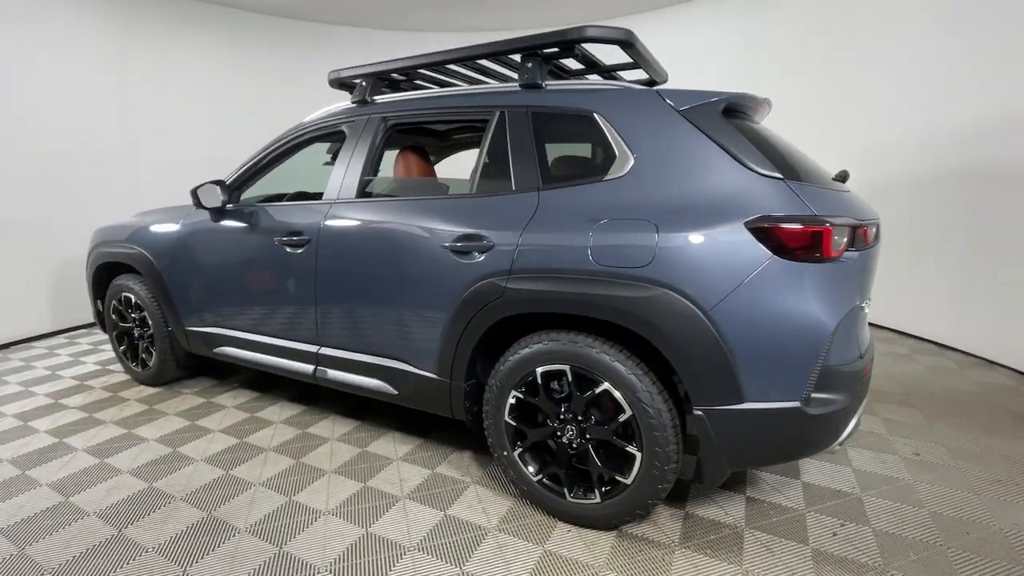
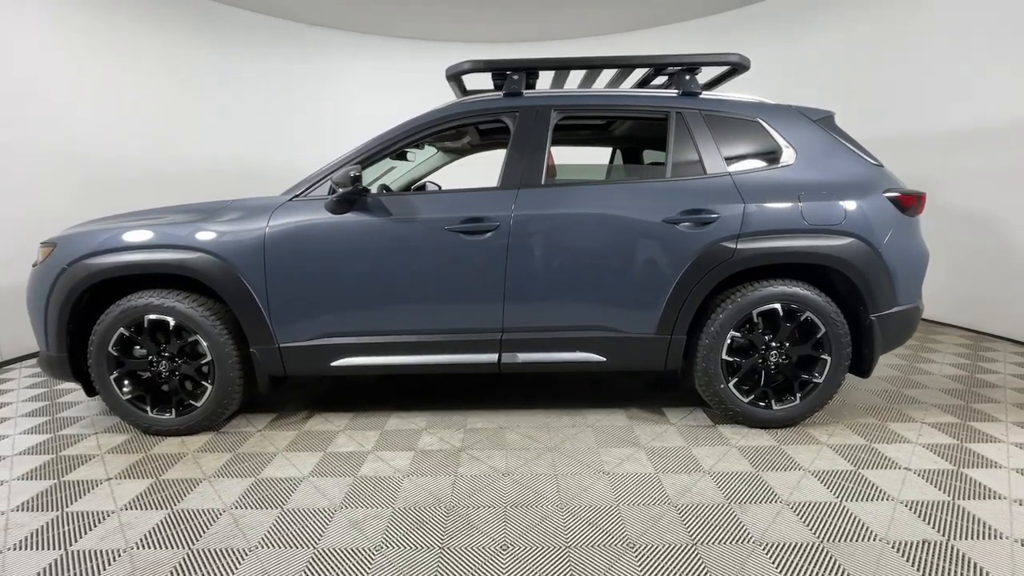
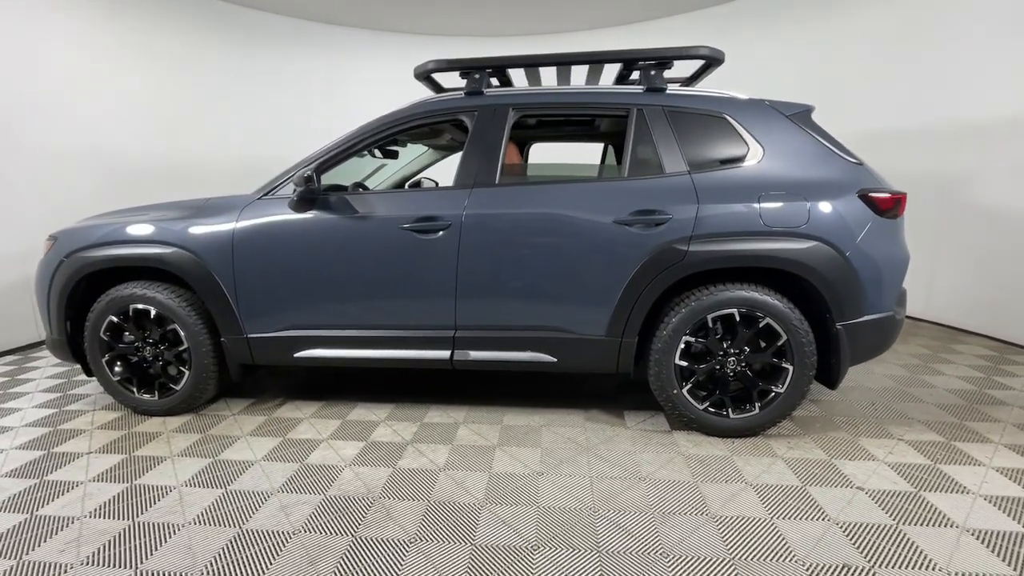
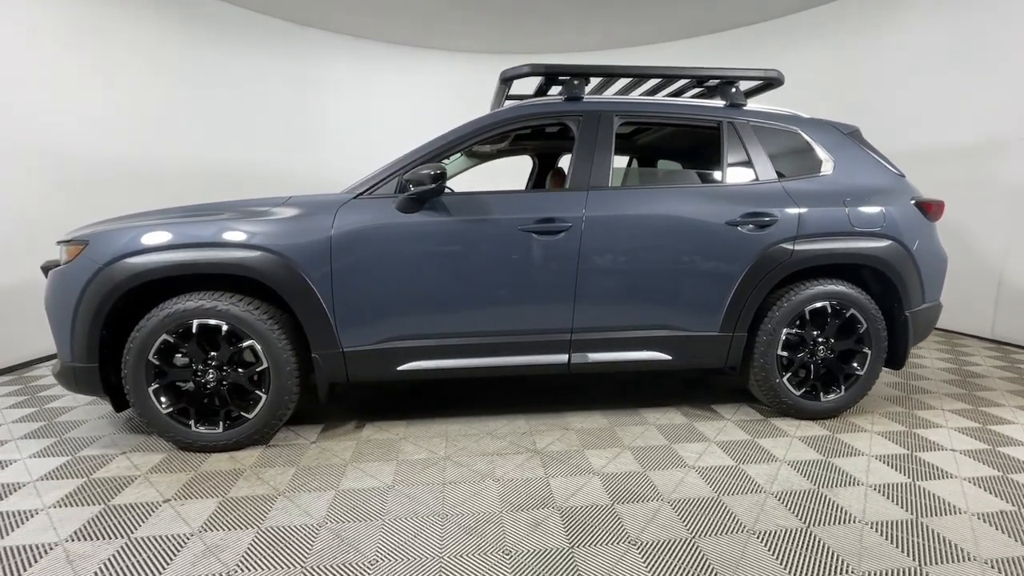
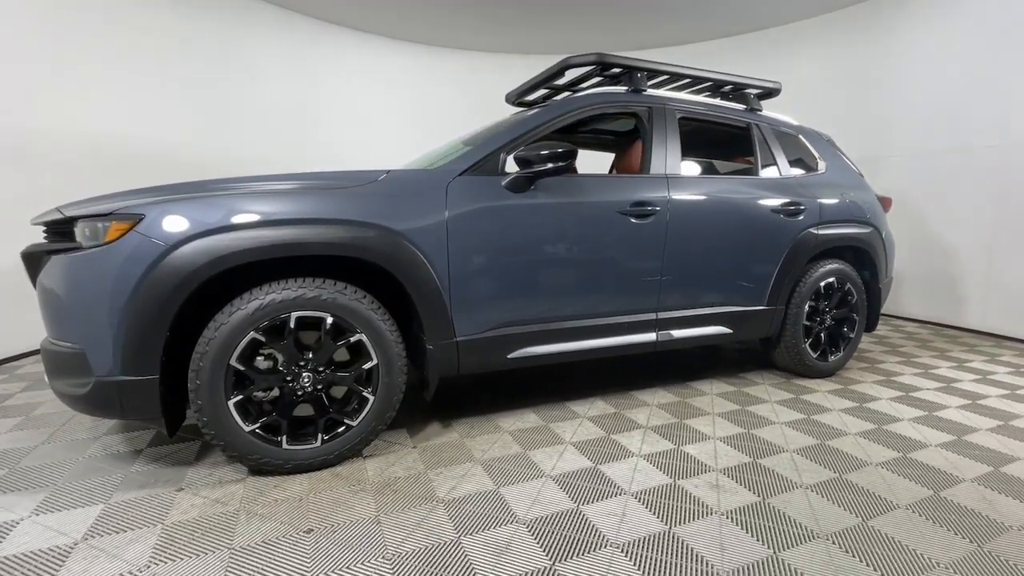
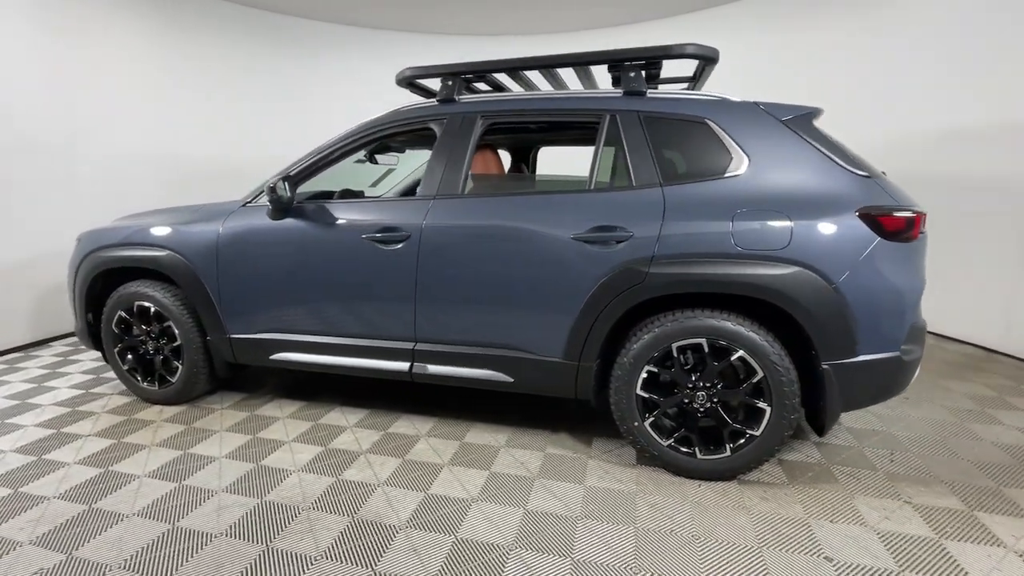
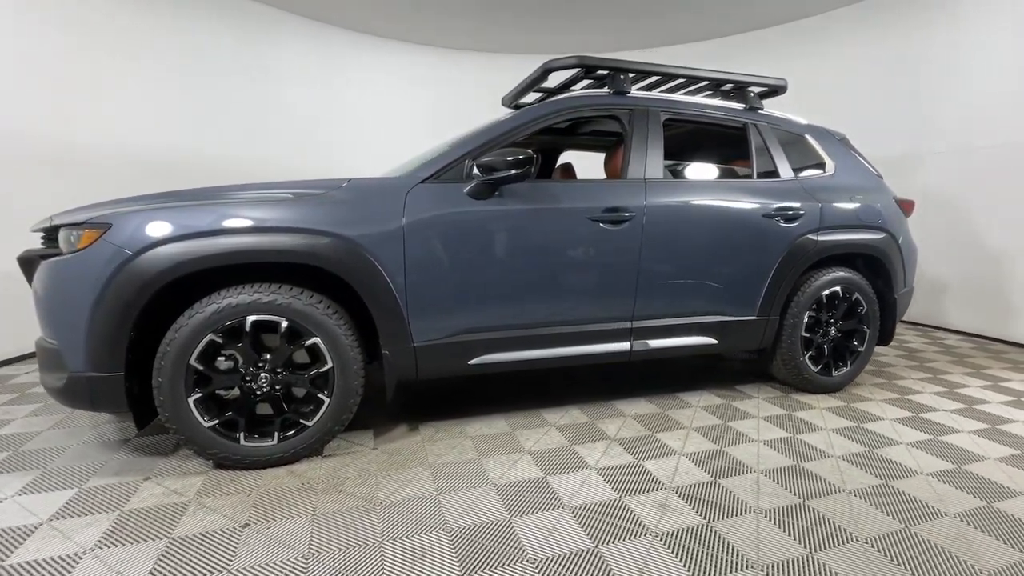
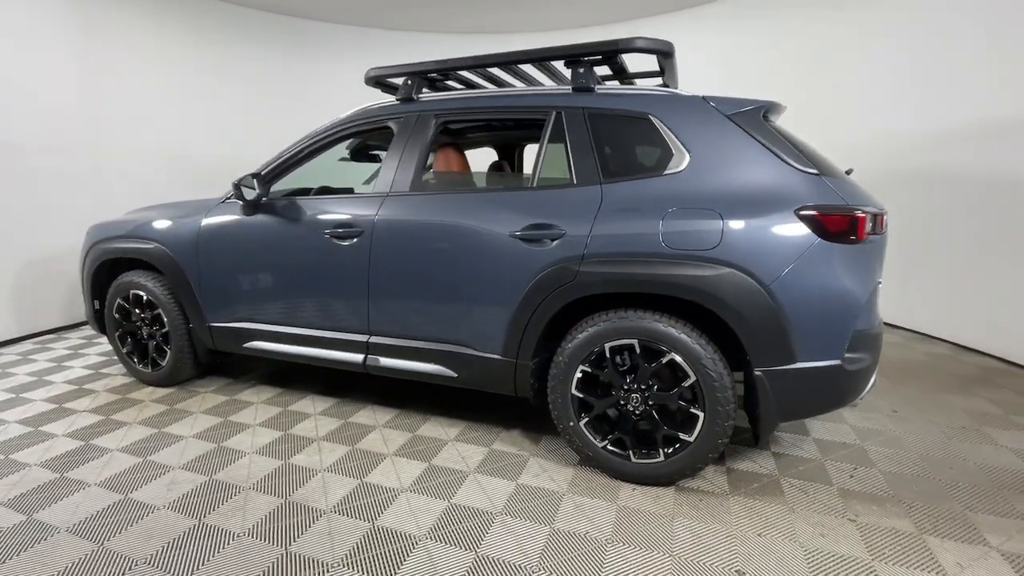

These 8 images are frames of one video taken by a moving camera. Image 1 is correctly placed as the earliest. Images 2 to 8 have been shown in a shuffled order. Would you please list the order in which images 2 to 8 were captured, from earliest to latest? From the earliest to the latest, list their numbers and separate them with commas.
8, 6, 3, 2, 4, 7, 5
